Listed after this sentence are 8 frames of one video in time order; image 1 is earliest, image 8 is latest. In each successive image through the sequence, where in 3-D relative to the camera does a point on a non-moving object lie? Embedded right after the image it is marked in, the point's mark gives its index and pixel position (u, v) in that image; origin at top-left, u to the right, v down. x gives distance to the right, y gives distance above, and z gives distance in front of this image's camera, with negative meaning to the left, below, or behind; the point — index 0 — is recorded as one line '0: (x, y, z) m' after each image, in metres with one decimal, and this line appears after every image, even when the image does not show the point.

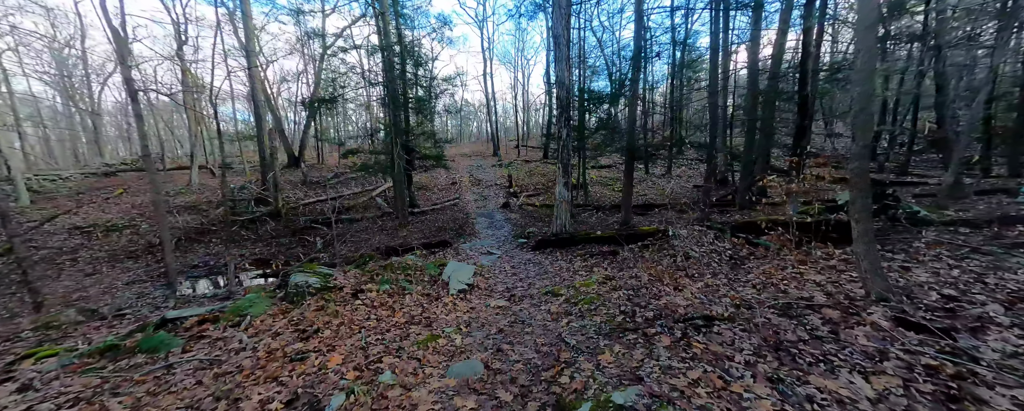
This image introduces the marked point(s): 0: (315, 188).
0: (-10.2, +0.9, +17.3) m
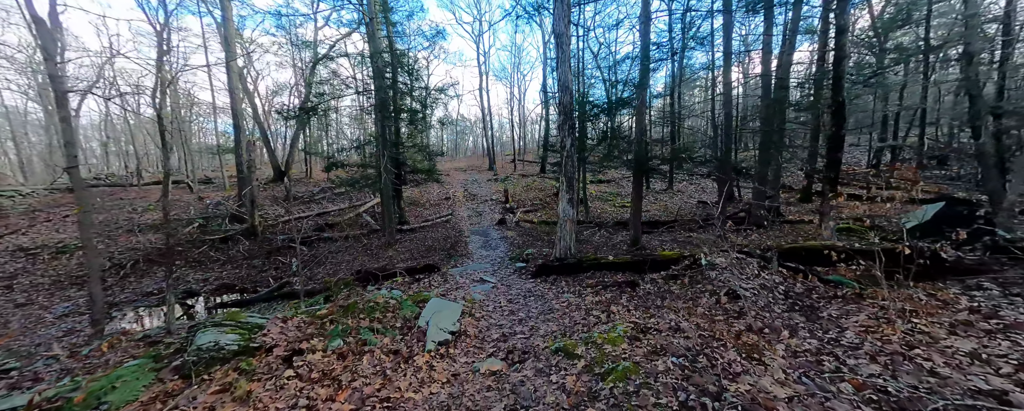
0: (-10.4, +0.1, +16.2) m
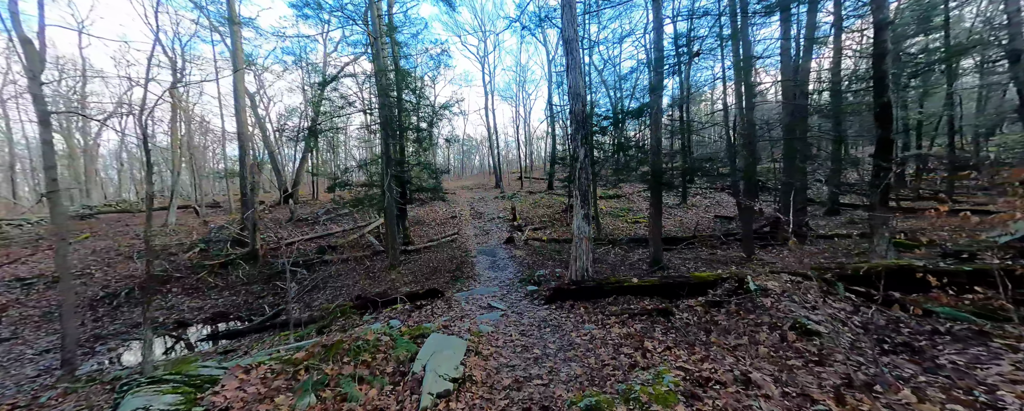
0: (-10.0, -1.0, +15.9) m
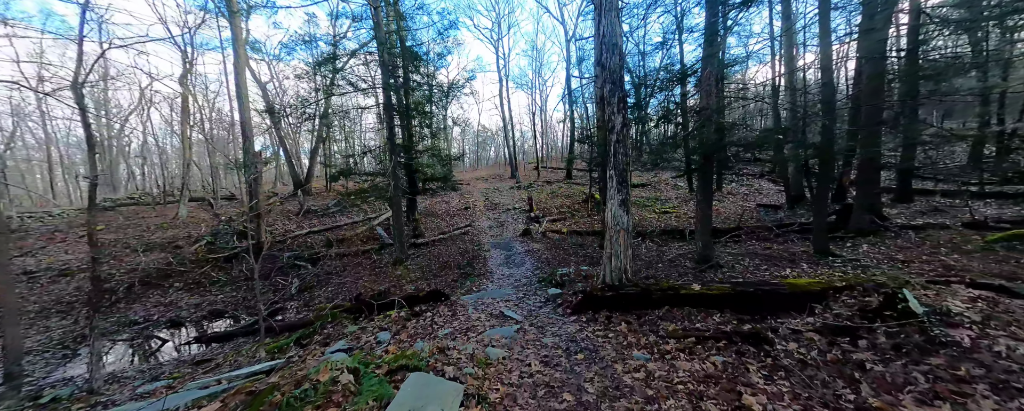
0: (-9.2, -0.6, +15.2) m
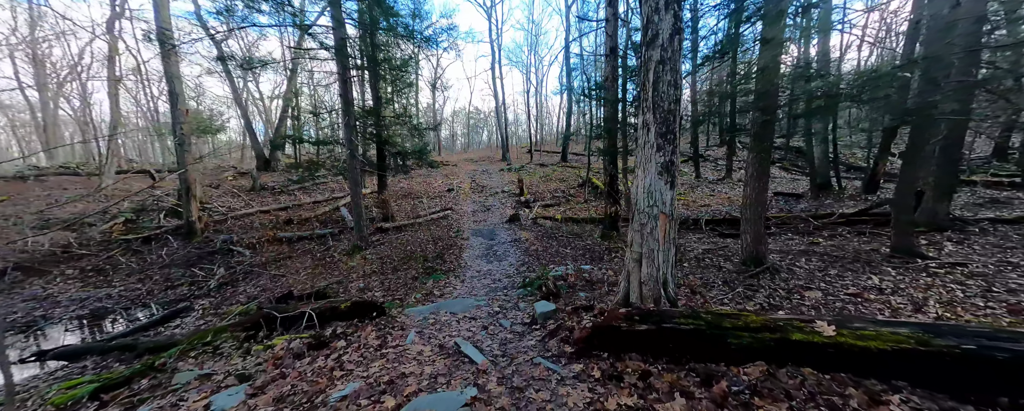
0: (-9.8, +0.4, +13.1) m
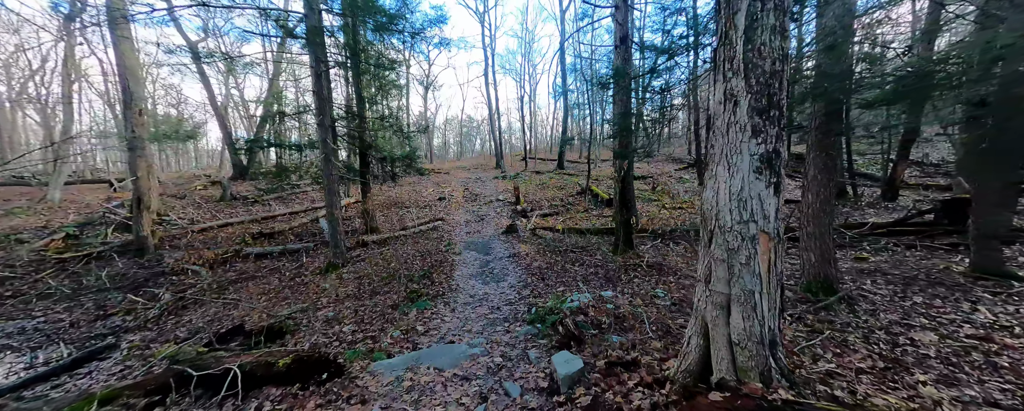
0: (-9.9, 0.0, +11.9) m
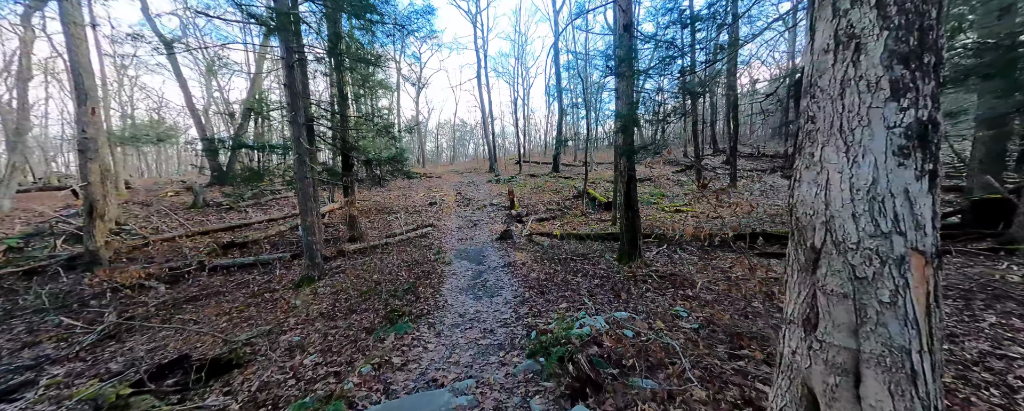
0: (-10.1, -0.2, +11.0) m
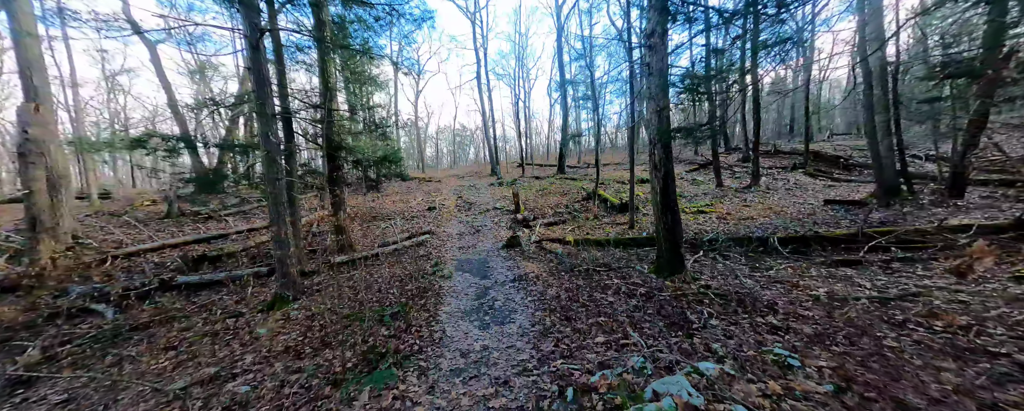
0: (-9.9, -0.5, +10.0) m
